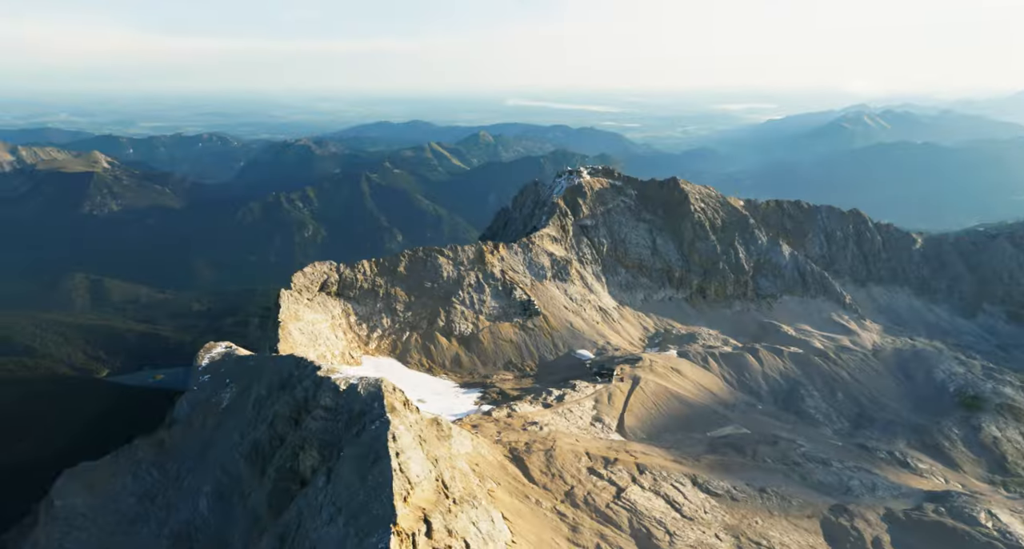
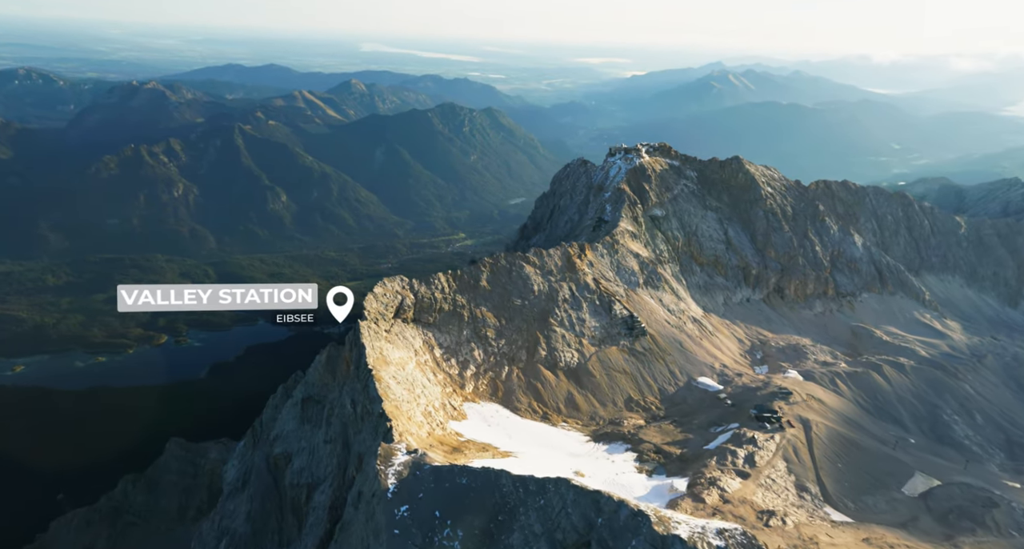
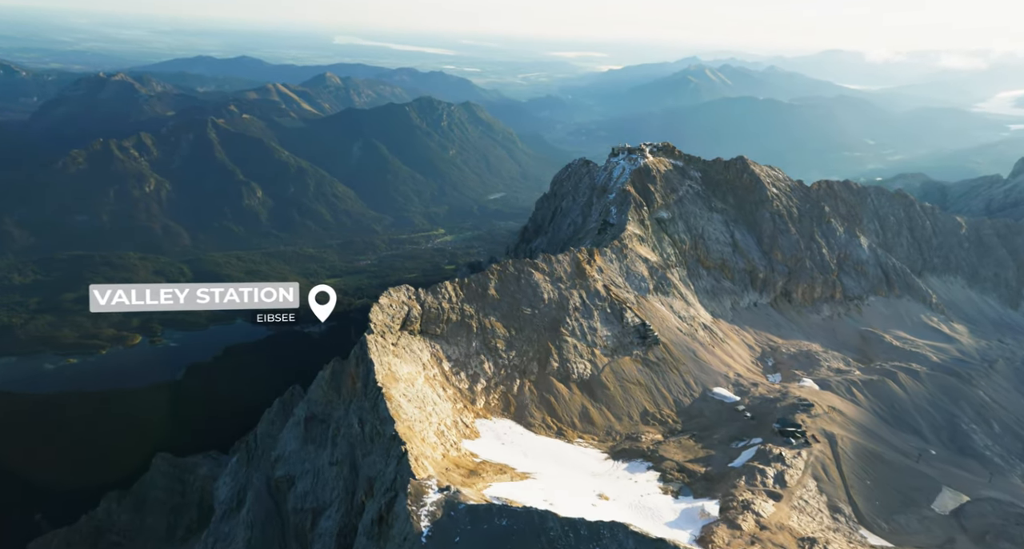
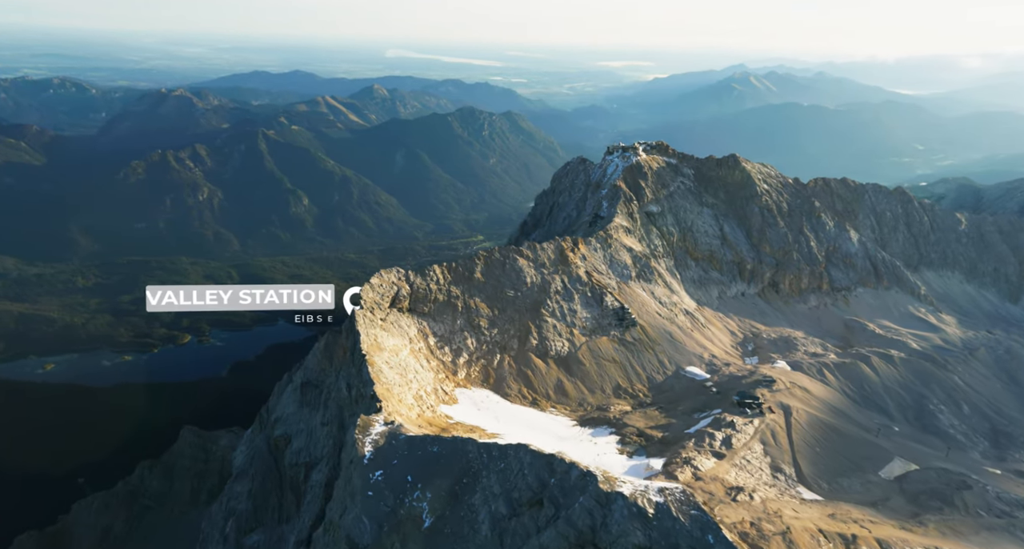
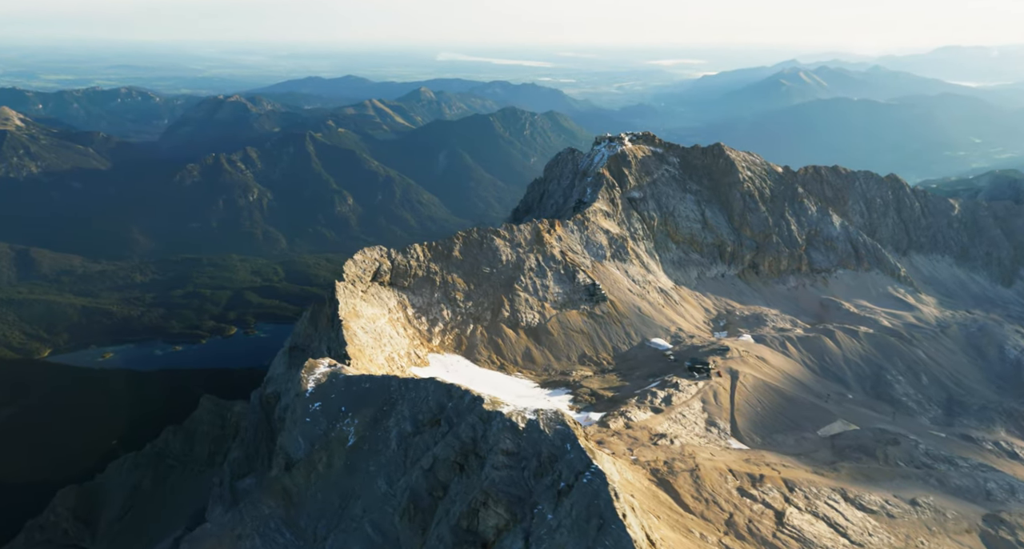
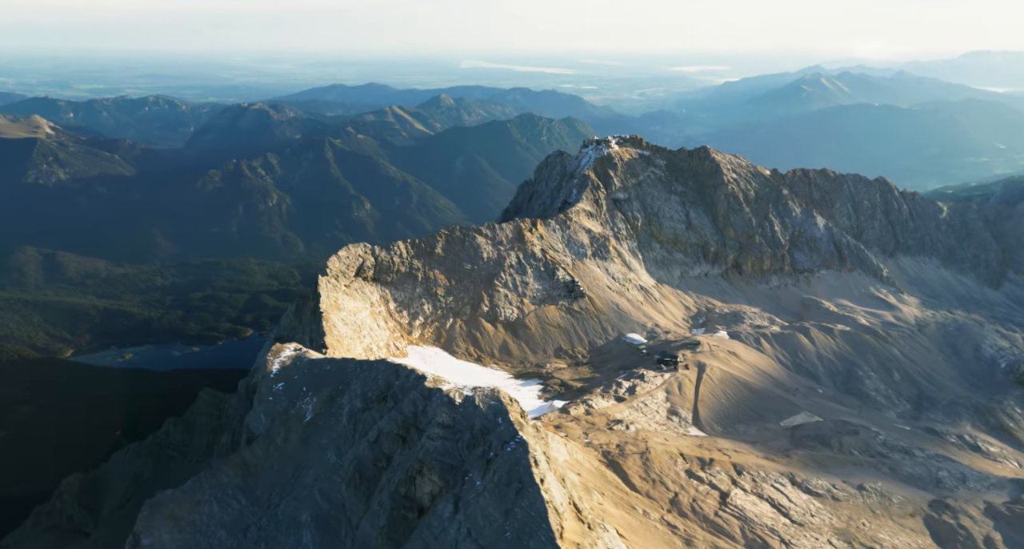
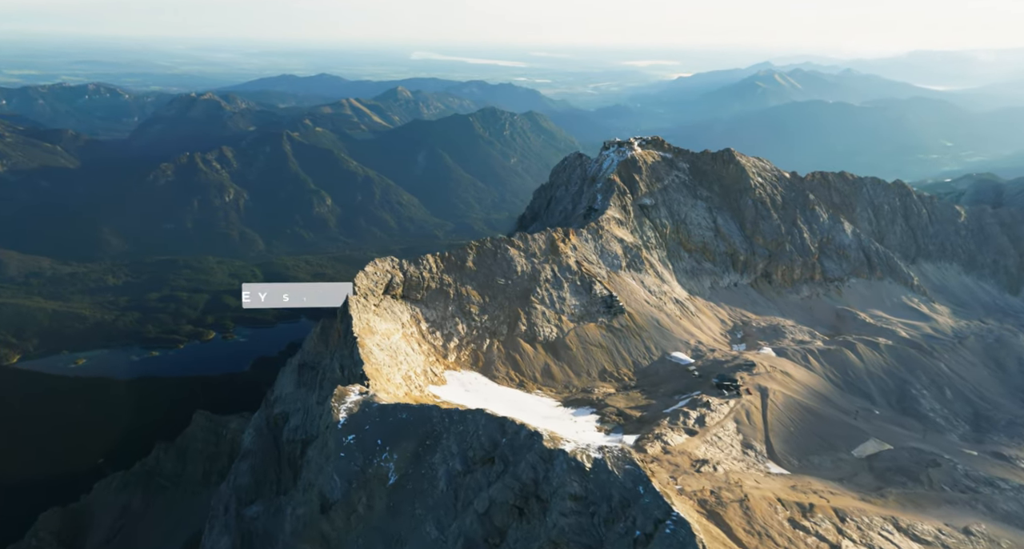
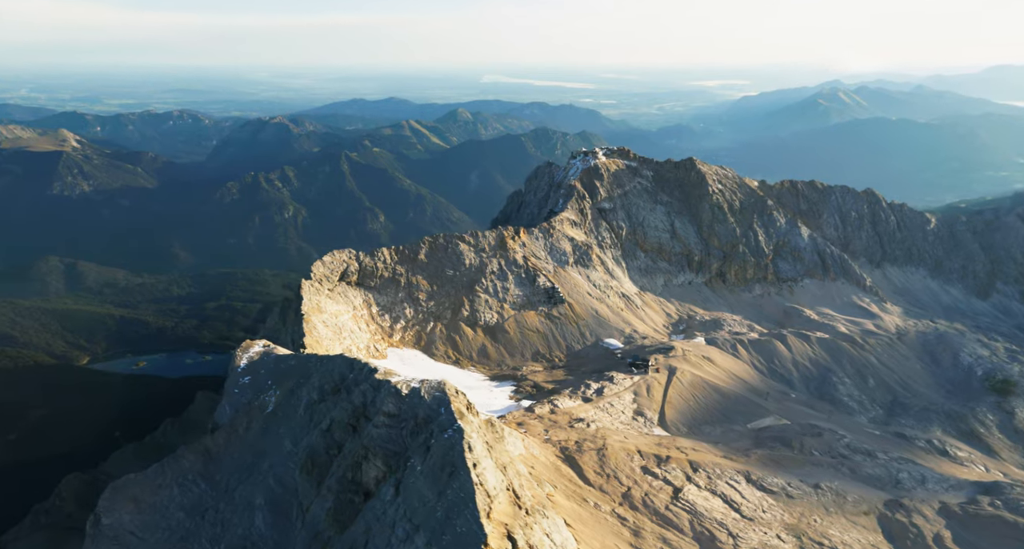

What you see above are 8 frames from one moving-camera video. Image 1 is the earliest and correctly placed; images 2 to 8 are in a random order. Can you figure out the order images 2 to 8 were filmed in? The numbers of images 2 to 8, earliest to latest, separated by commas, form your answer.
8, 6, 5, 7, 4, 2, 3
